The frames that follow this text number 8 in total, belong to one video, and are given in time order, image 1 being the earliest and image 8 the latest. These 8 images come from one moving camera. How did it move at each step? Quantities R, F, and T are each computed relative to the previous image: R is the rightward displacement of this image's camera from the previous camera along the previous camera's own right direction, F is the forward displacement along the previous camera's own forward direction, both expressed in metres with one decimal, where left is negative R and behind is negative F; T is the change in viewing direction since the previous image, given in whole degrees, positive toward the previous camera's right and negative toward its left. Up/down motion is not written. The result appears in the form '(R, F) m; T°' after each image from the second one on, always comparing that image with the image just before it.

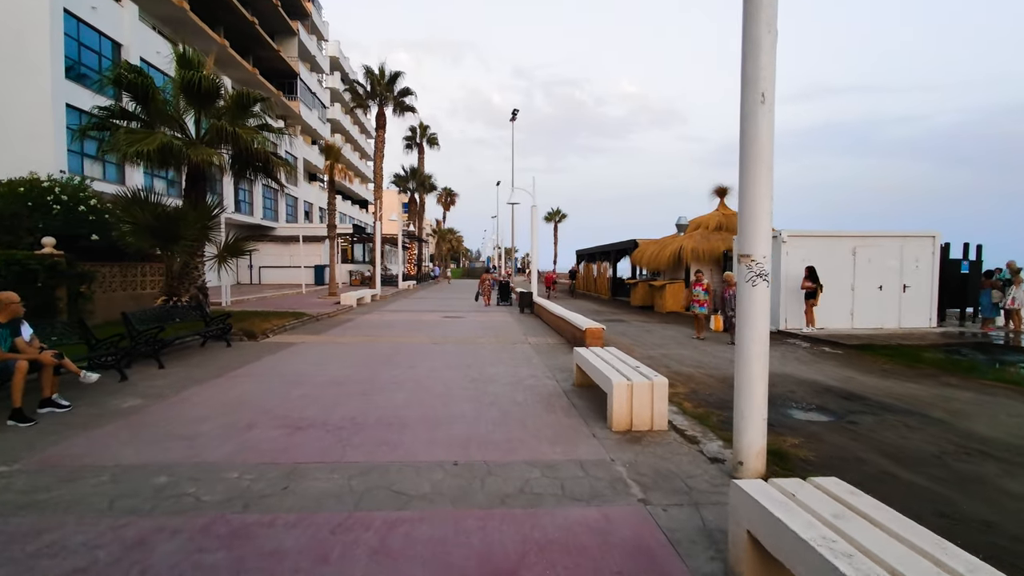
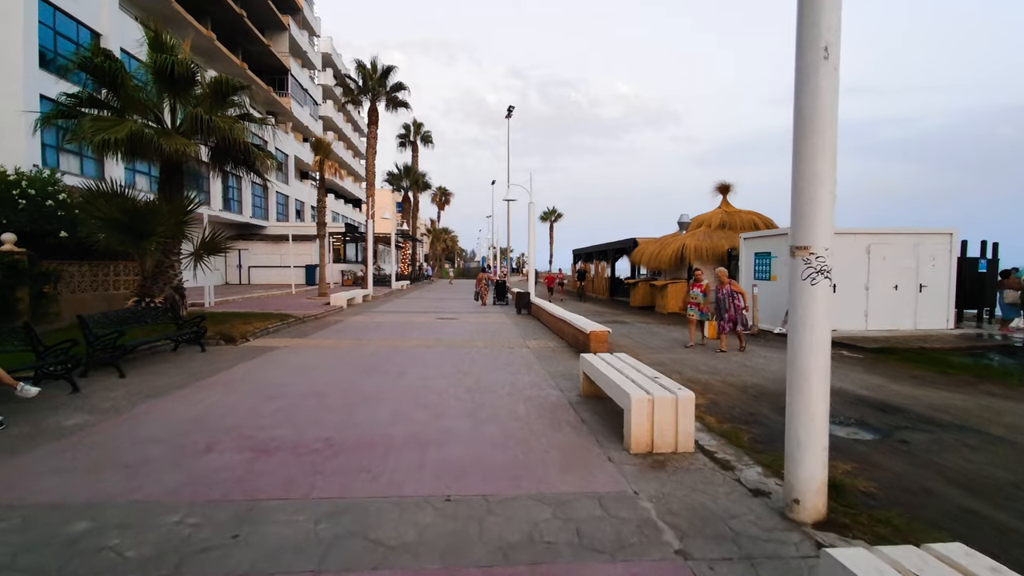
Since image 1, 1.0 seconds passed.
(-0.1, +0.8) m; +1°
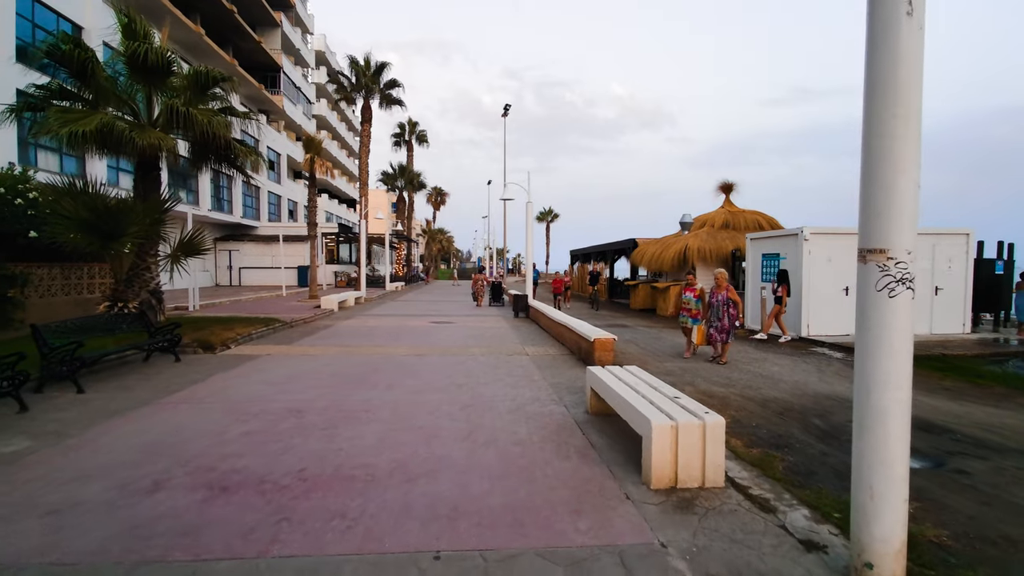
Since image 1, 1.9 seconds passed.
(0.0, +0.7) m; 0°
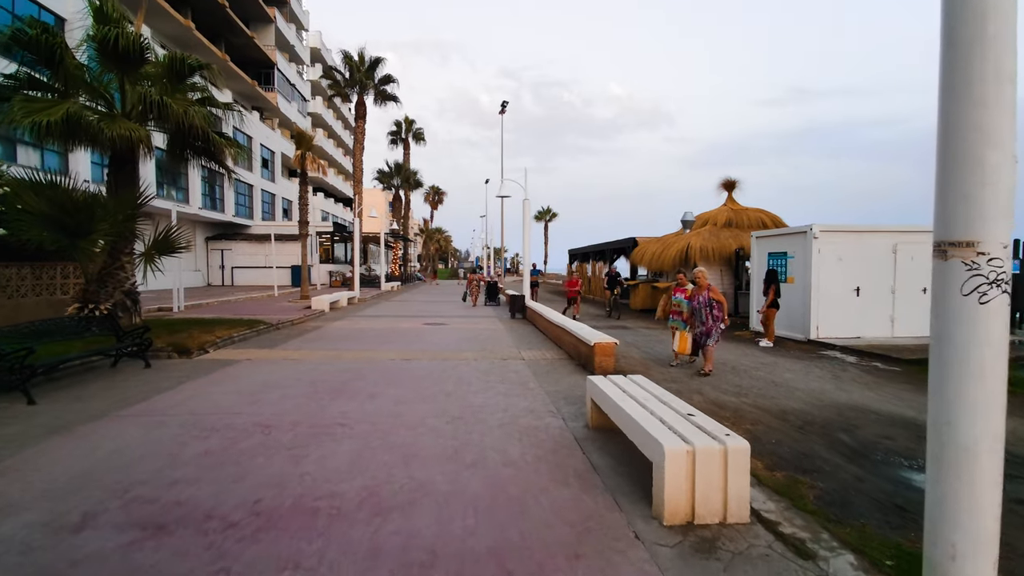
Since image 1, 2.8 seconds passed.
(+0.1, +0.6) m; 0°
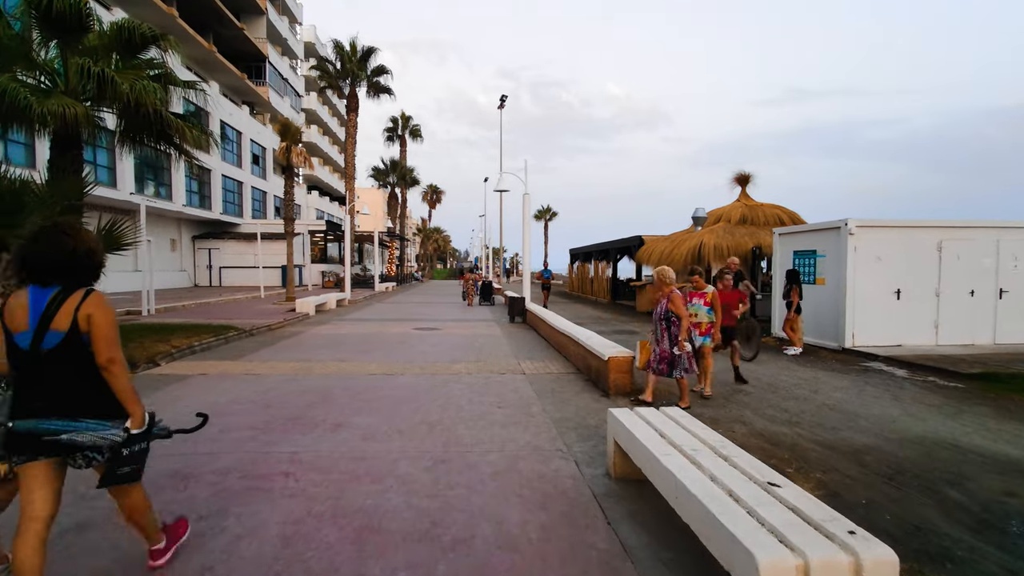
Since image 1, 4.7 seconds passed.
(0.0, +1.3) m; 0°
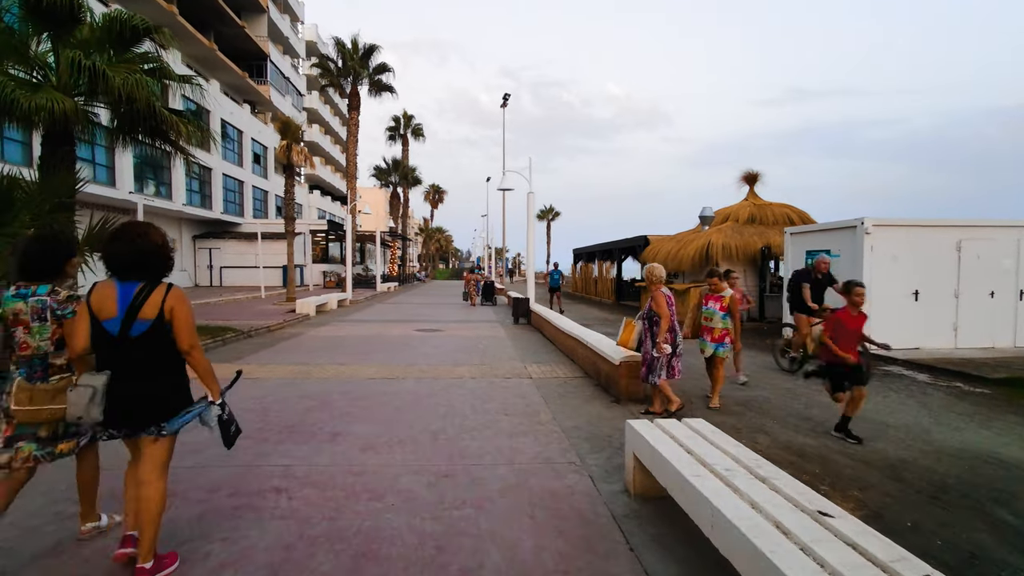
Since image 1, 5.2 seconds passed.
(-0.1, +0.3) m; 0°
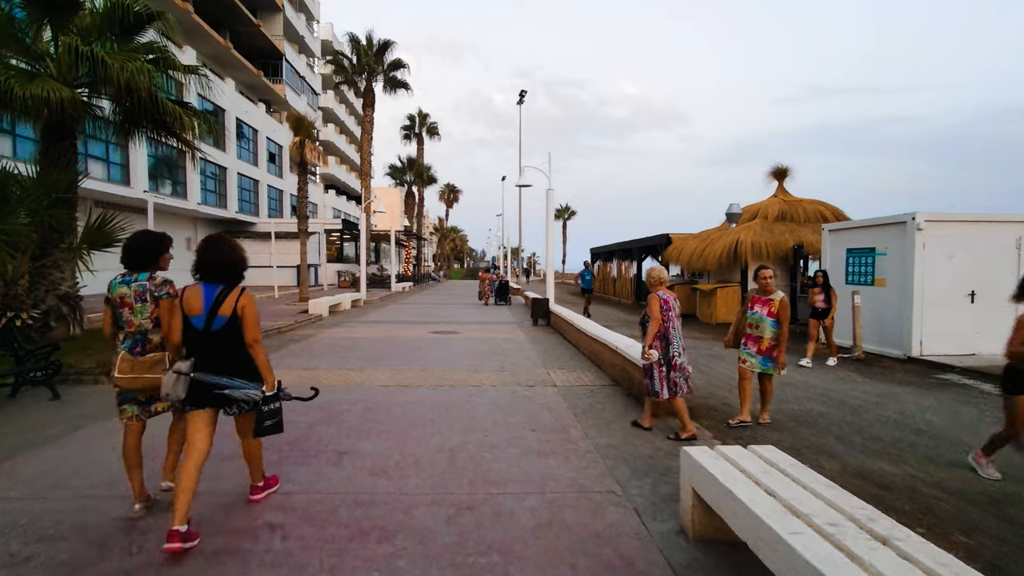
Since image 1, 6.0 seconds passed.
(-0.1, +0.6) m; -2°
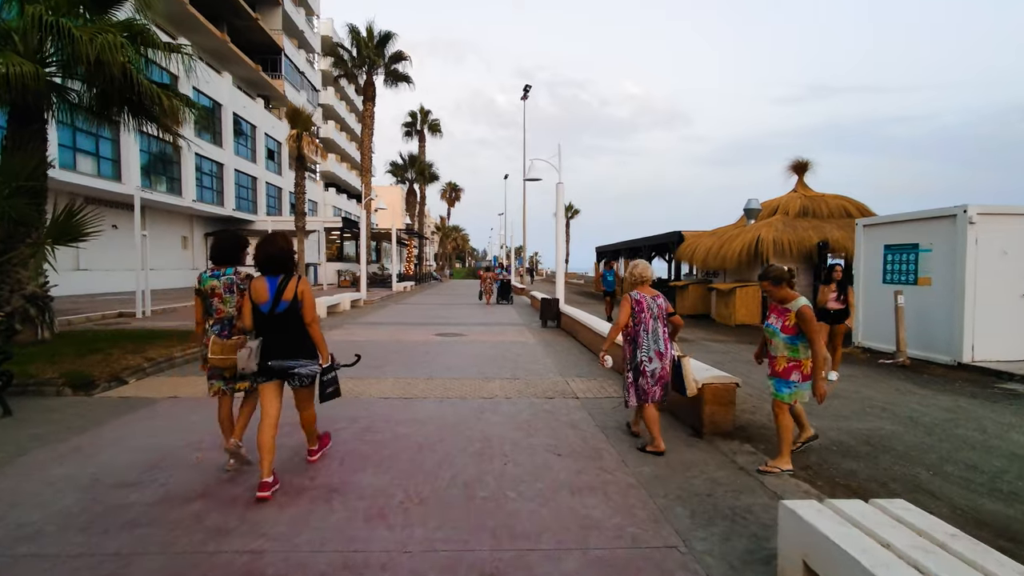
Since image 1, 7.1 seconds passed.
(-0.2, +0.8) m; 0°
